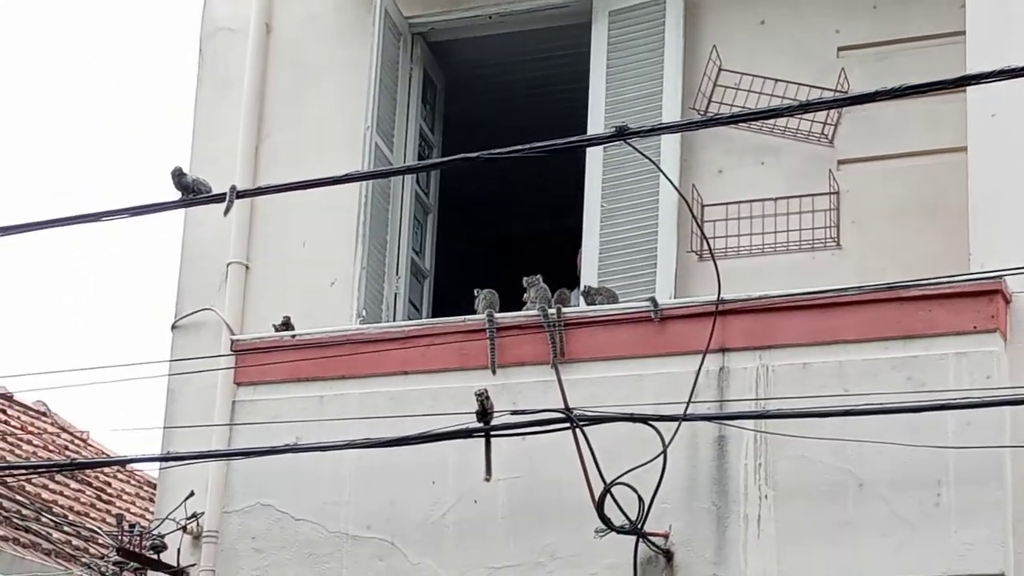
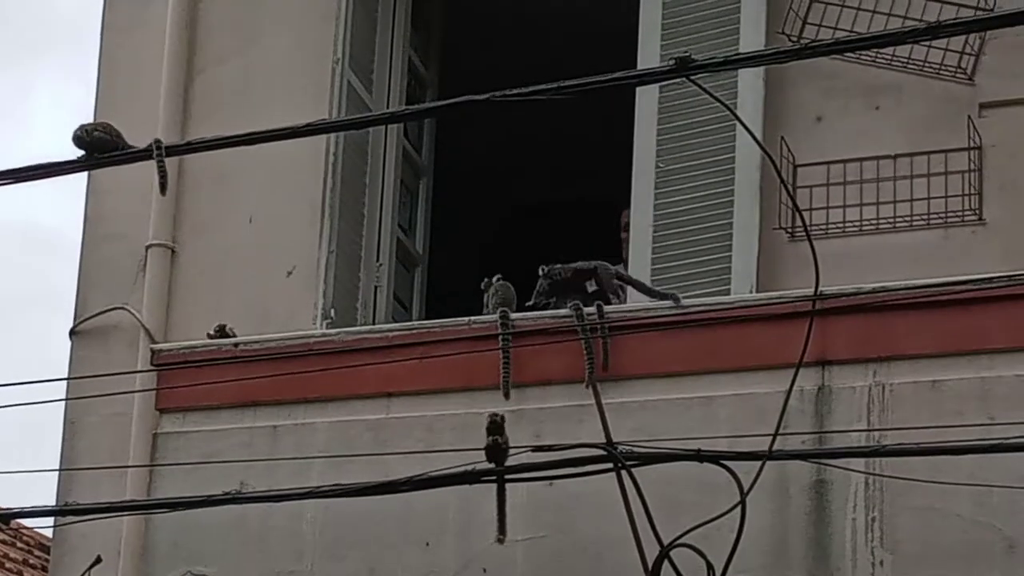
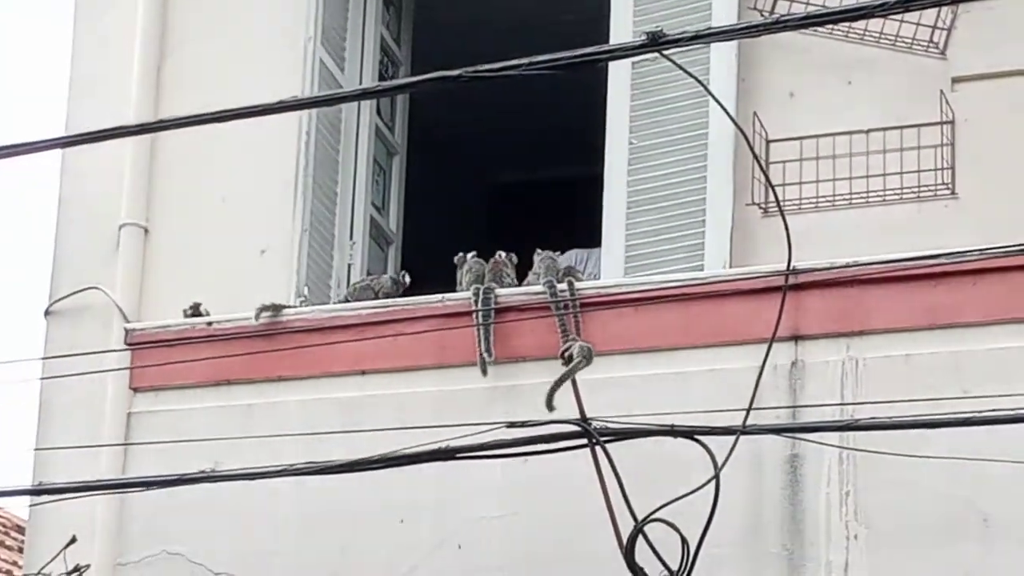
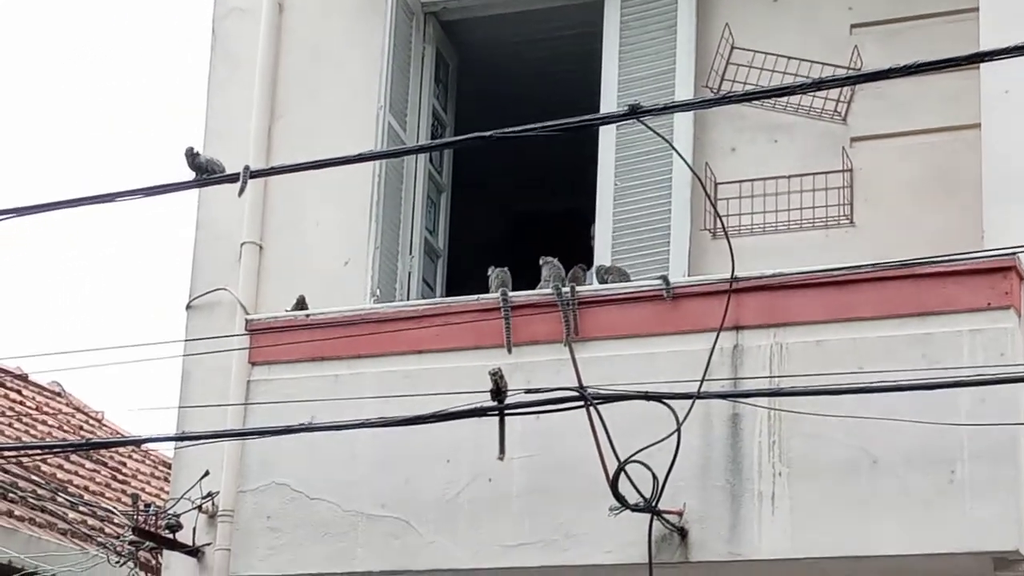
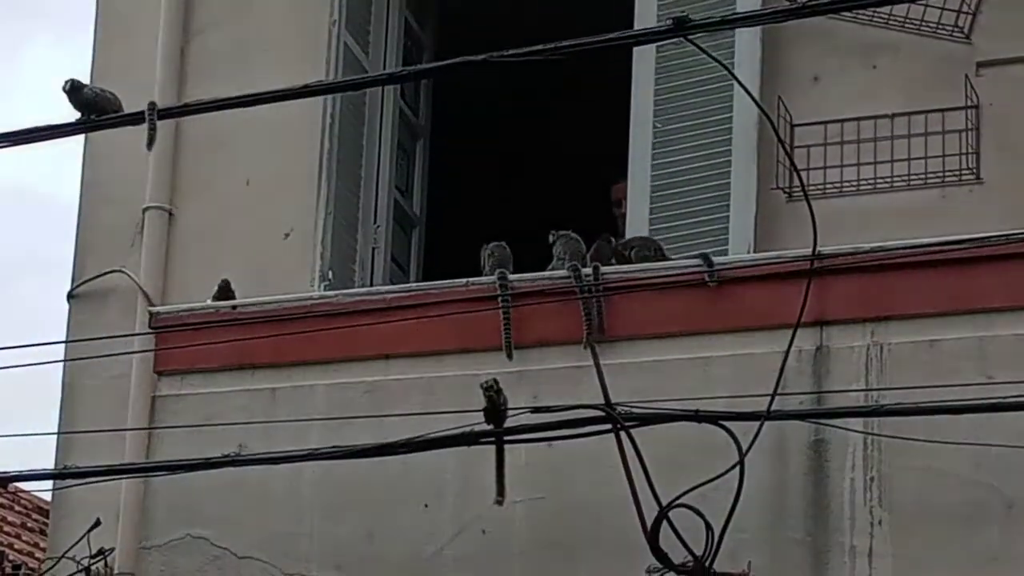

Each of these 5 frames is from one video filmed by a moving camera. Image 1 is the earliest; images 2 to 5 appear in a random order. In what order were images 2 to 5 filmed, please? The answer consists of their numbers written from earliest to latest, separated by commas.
4, 5, 2, 3
